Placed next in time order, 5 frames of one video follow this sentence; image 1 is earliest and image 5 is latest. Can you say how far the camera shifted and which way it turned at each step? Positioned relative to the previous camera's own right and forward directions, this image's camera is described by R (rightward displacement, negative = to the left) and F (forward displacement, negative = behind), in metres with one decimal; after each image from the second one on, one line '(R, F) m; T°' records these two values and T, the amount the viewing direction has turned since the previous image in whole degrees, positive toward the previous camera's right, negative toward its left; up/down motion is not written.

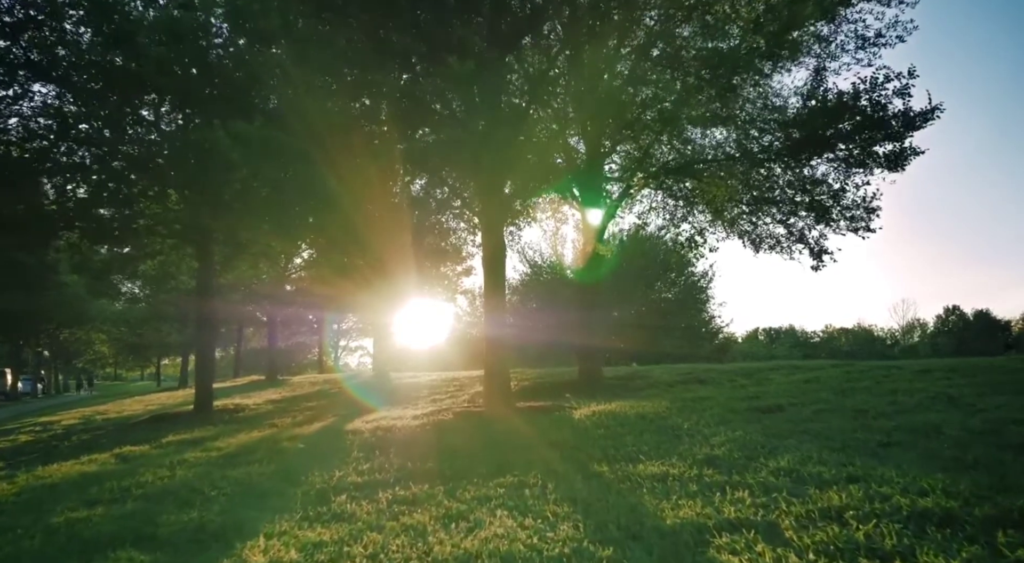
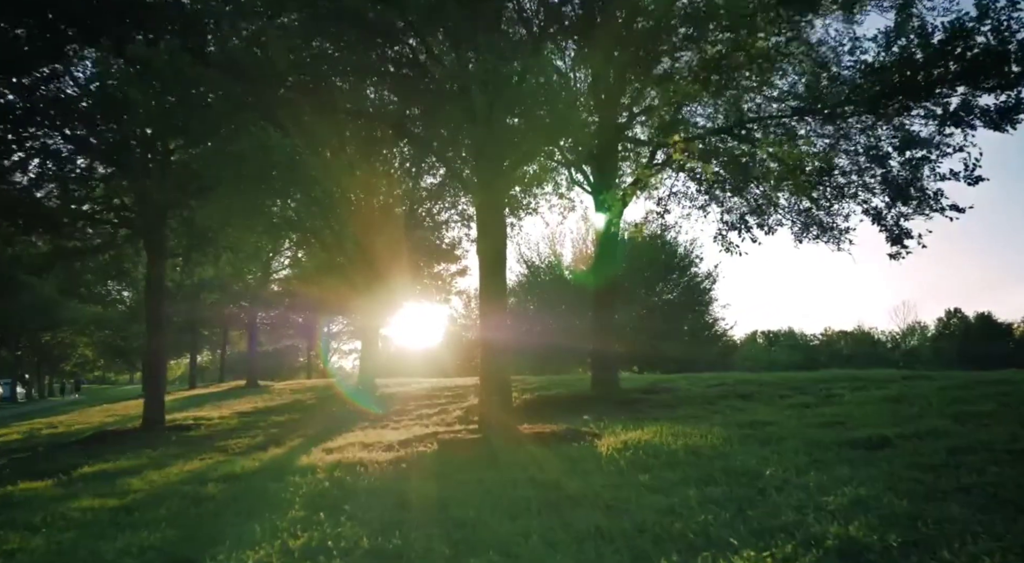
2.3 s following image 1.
(-0.1, +3.0) m; 0°
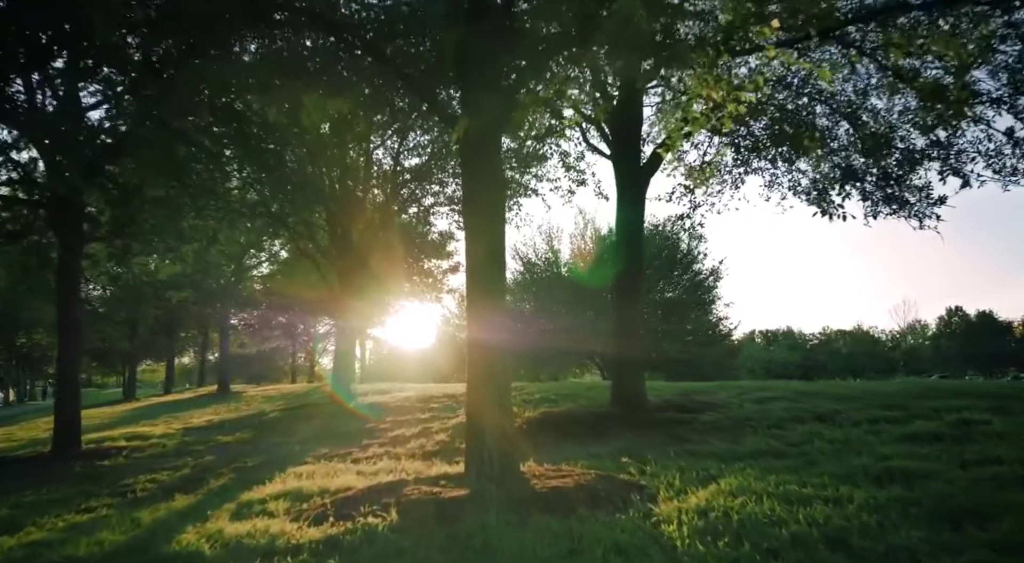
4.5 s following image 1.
(-0.1, +3.7) m; 0°
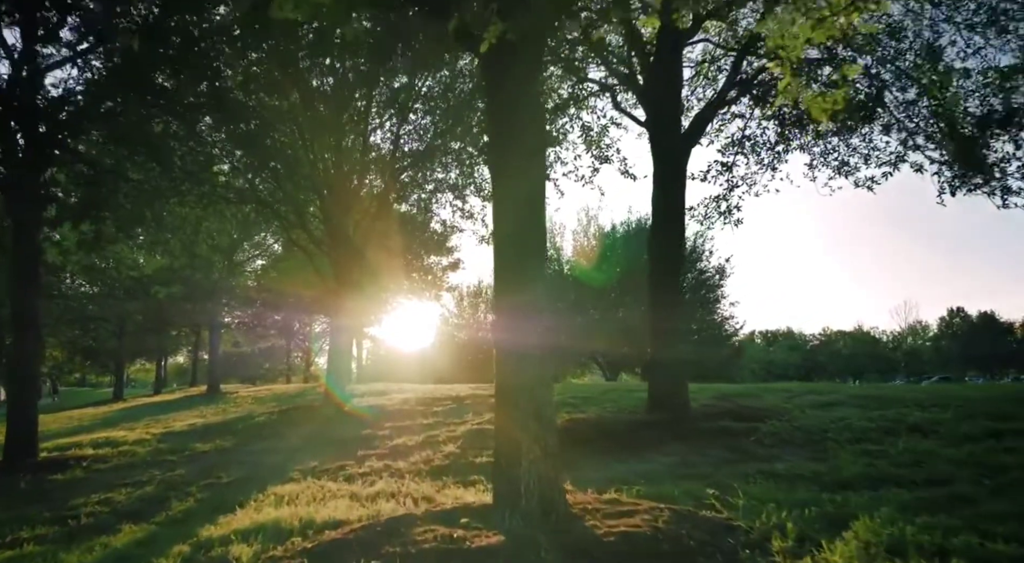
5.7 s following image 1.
(-0.4, +1.9) m; 0°
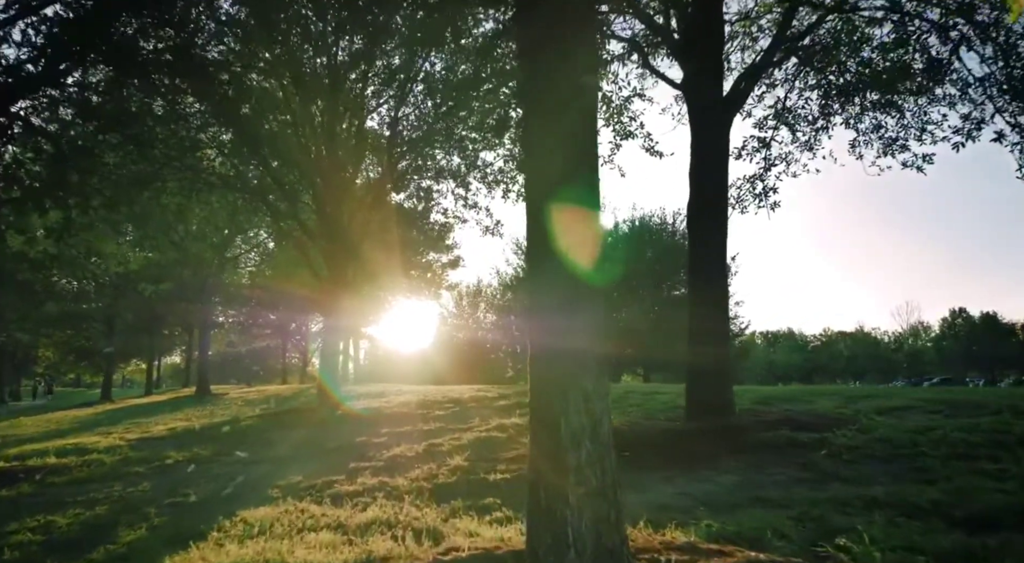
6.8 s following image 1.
(-0.3, +1.6) m; 0°
